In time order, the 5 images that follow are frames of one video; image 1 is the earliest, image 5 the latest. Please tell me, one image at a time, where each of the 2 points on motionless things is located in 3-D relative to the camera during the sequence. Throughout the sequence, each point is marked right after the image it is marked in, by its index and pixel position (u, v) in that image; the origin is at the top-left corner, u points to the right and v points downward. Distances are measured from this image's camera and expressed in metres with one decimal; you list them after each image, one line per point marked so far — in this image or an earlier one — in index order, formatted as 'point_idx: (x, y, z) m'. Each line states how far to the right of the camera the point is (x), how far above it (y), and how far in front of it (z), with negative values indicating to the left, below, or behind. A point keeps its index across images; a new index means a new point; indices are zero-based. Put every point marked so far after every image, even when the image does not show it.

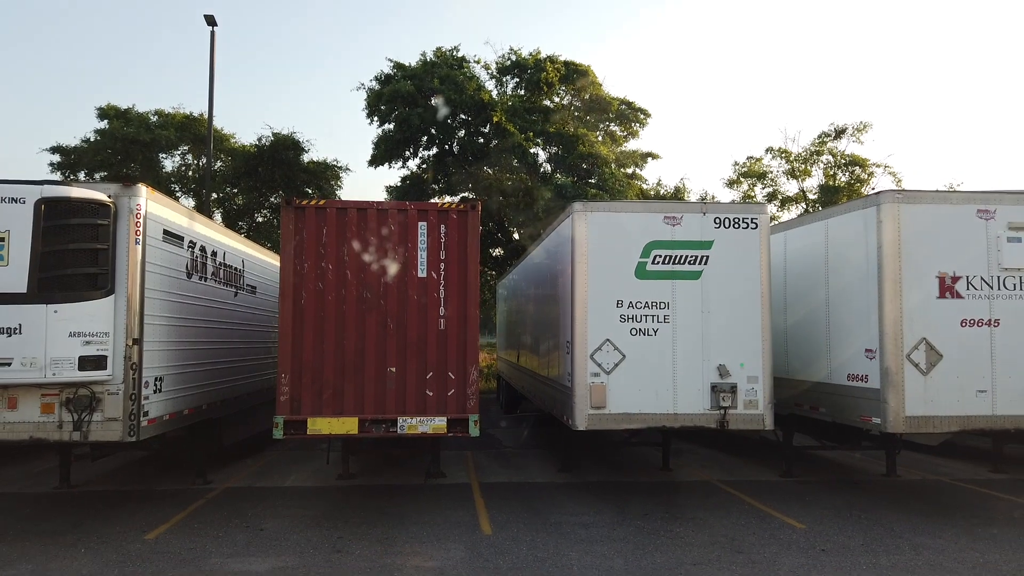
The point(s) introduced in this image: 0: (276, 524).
0: (-2.2, -2.2, +6.9) m
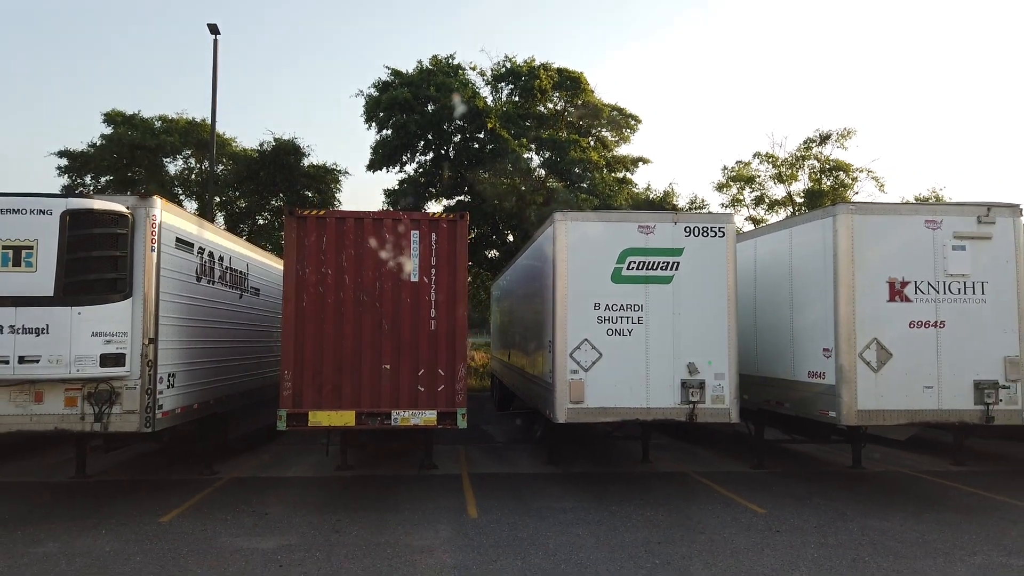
0: (-2.3, -2.2, +7.5) m
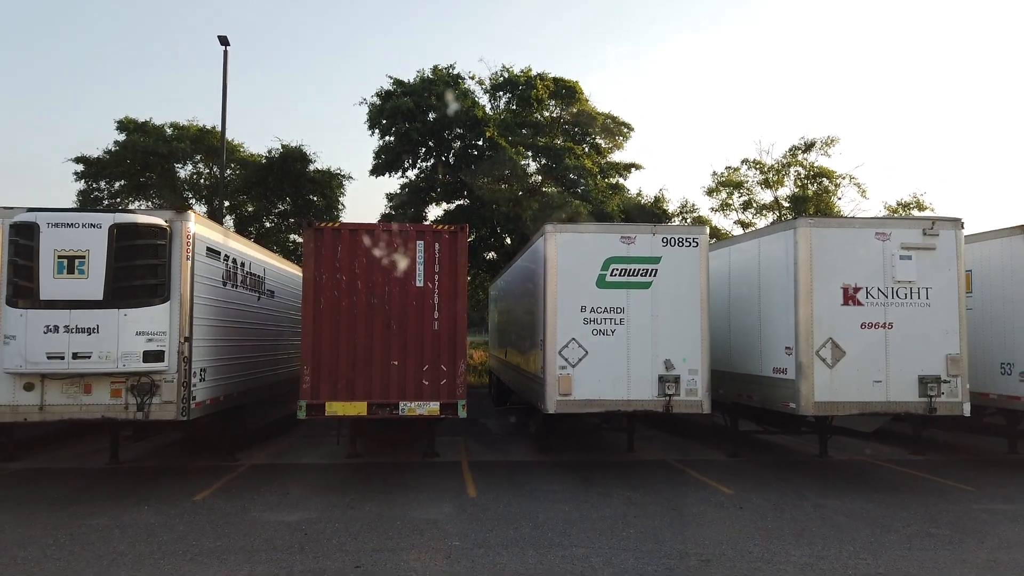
0: (-2.4, -2.2, +8.4) m
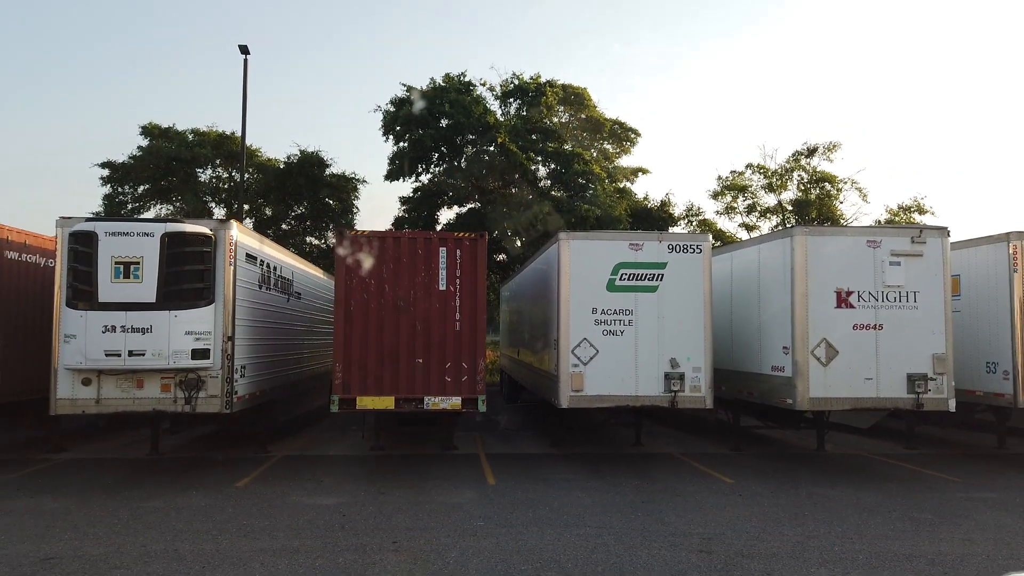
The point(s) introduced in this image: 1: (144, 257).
0: (-2.2, -2.3, +9.1) m
1: (-3.9, +0.3, +8.0) m
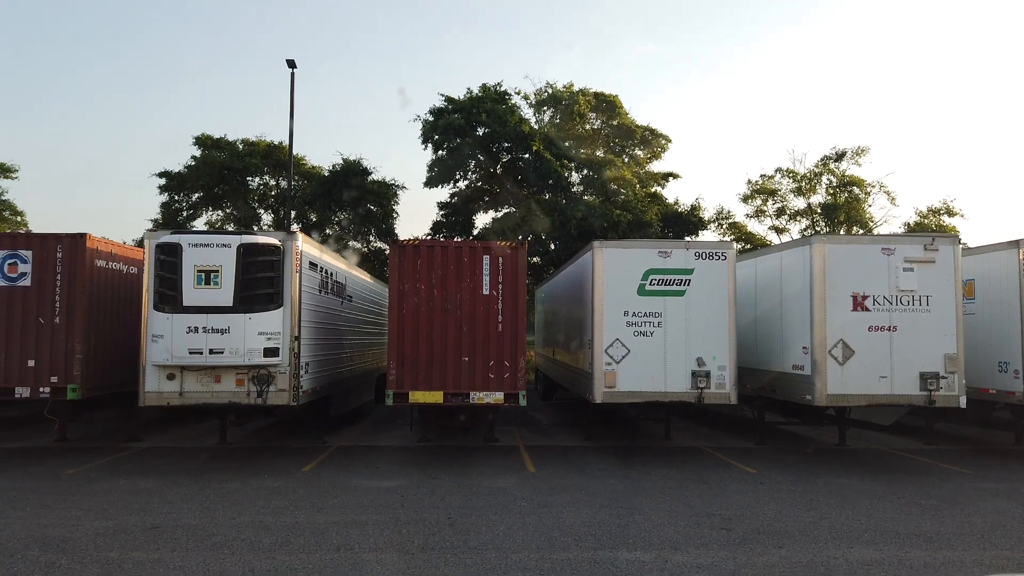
0: (-1.7, -2.3, +9.9) m
1: (-3.4, +0.3, +9.0) m
